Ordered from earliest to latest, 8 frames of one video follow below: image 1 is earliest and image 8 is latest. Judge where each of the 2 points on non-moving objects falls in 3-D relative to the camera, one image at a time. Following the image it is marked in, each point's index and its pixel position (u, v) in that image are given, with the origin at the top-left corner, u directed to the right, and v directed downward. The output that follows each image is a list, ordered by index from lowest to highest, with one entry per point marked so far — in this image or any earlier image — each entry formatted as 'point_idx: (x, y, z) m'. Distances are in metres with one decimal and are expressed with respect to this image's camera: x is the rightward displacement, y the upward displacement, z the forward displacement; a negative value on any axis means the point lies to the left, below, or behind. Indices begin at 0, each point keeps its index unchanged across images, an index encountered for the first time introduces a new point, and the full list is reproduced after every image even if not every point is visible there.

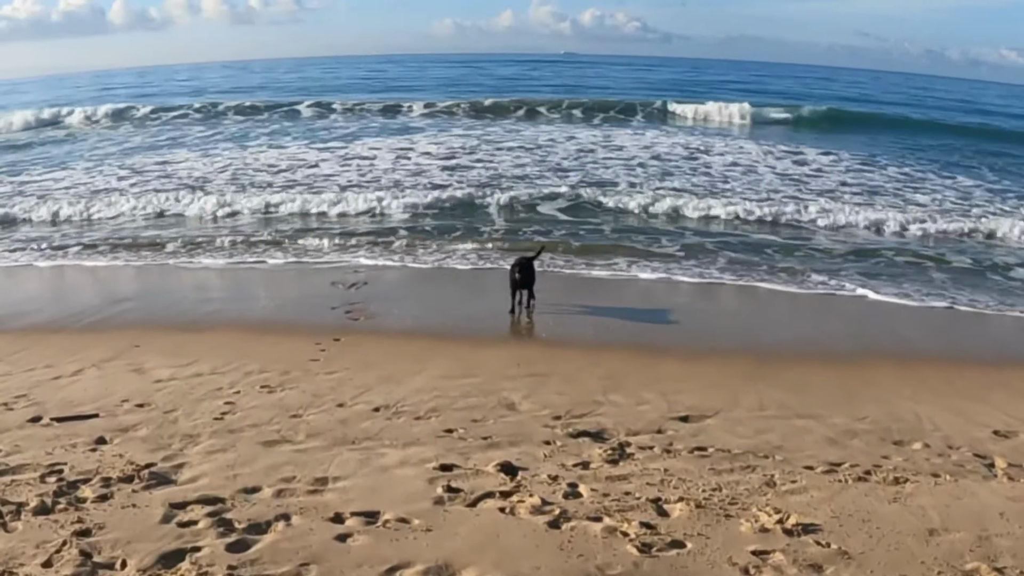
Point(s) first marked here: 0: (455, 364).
0: (-0.3, -0.4, +5.9) m
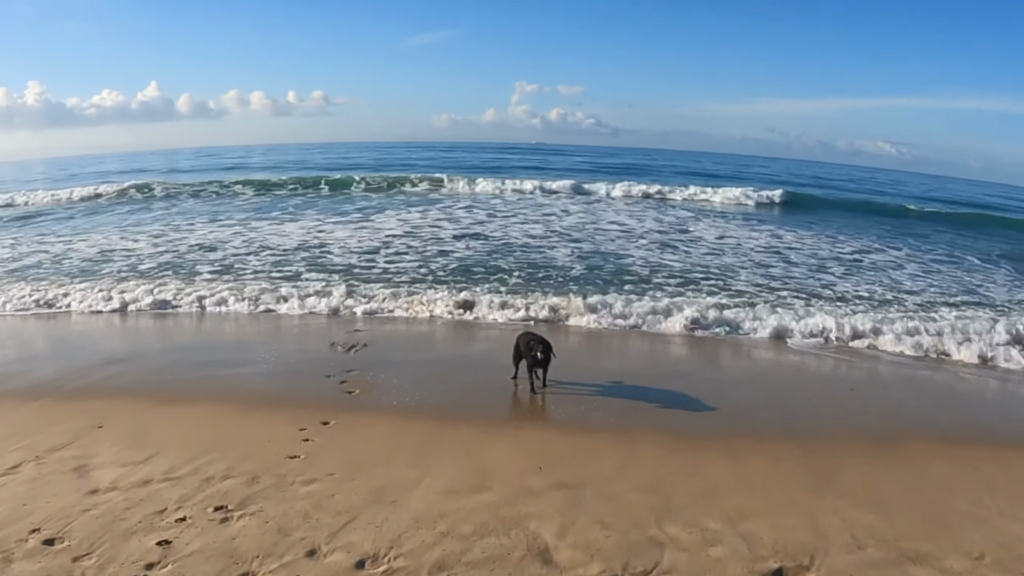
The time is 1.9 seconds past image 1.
0: (-0.2, -0.8, +4.8) m
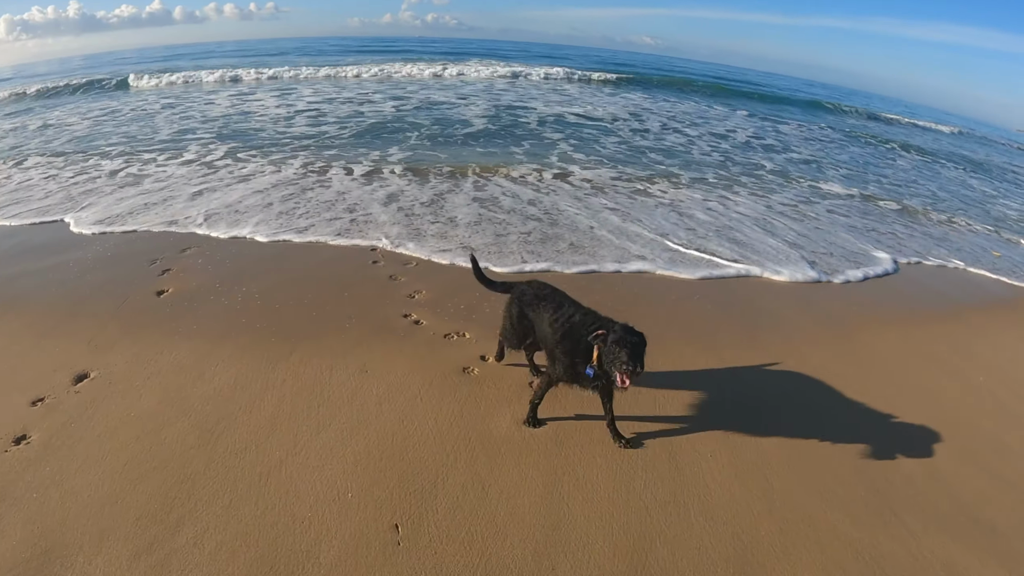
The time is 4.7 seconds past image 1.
0: (-0.6, -0.6, +2.4) m
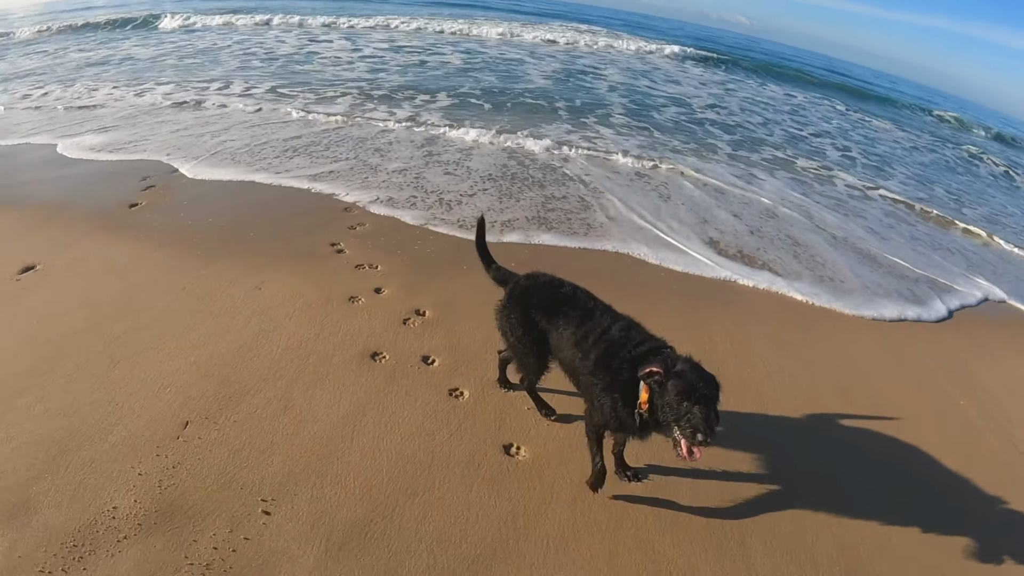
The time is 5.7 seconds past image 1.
0: (-1.0, -0.3, +2.6) m
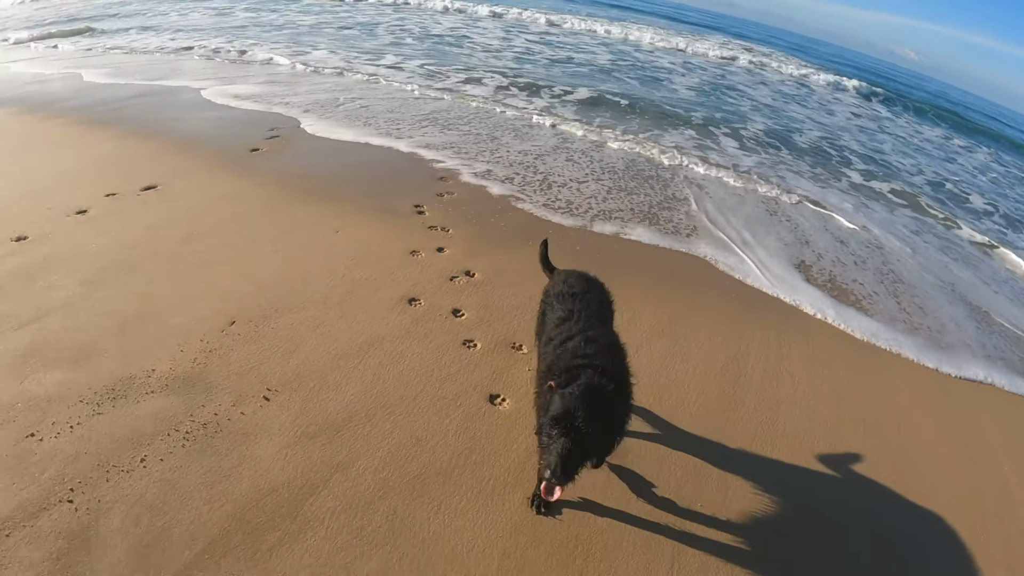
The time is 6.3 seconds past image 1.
0: (-1.0, -0.1, +3.0) m
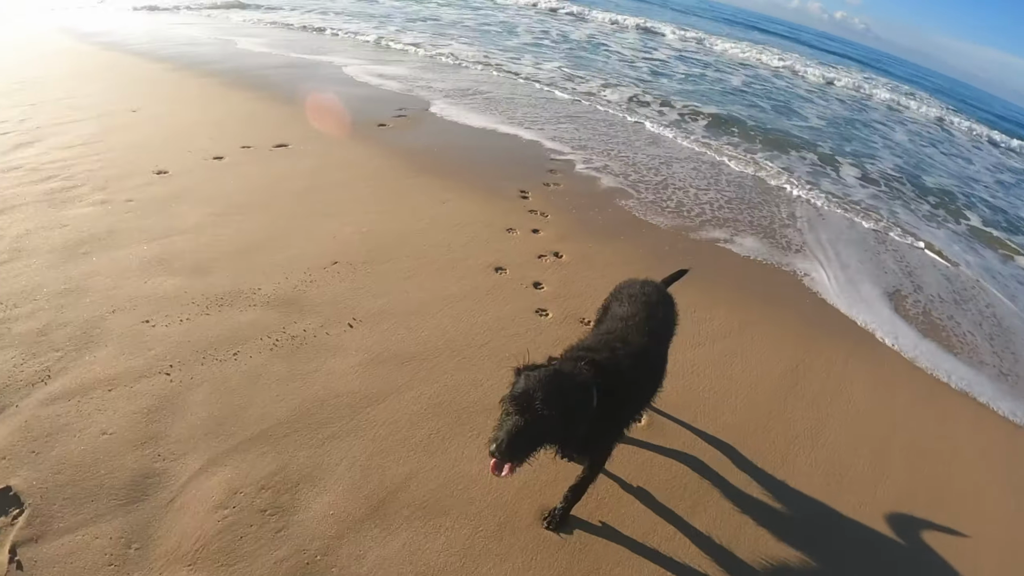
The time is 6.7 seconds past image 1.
0: (-0.8, +0.1, +3.4) m
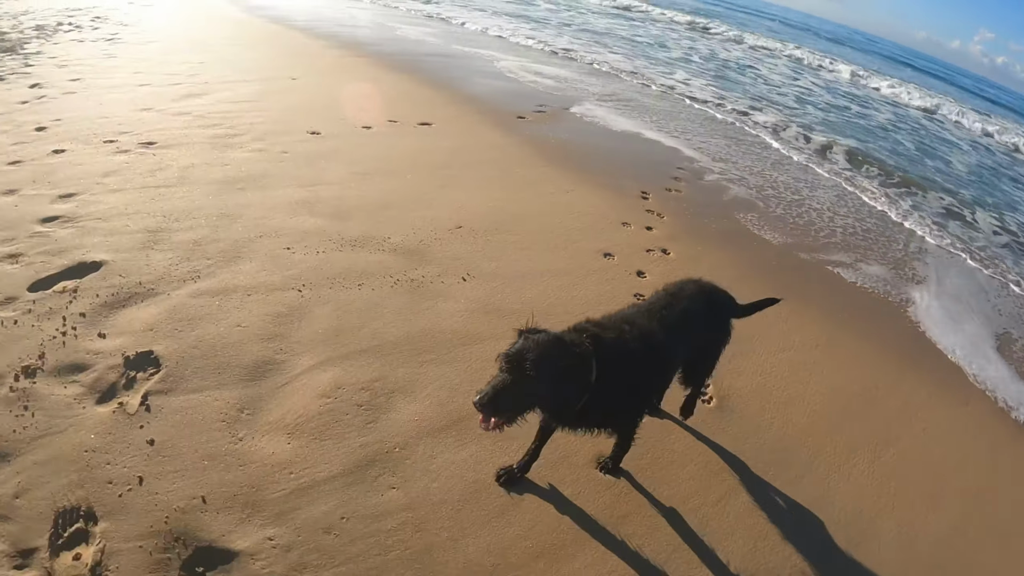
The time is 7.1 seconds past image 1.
0: (-0.4, +0.3, +3.7) m
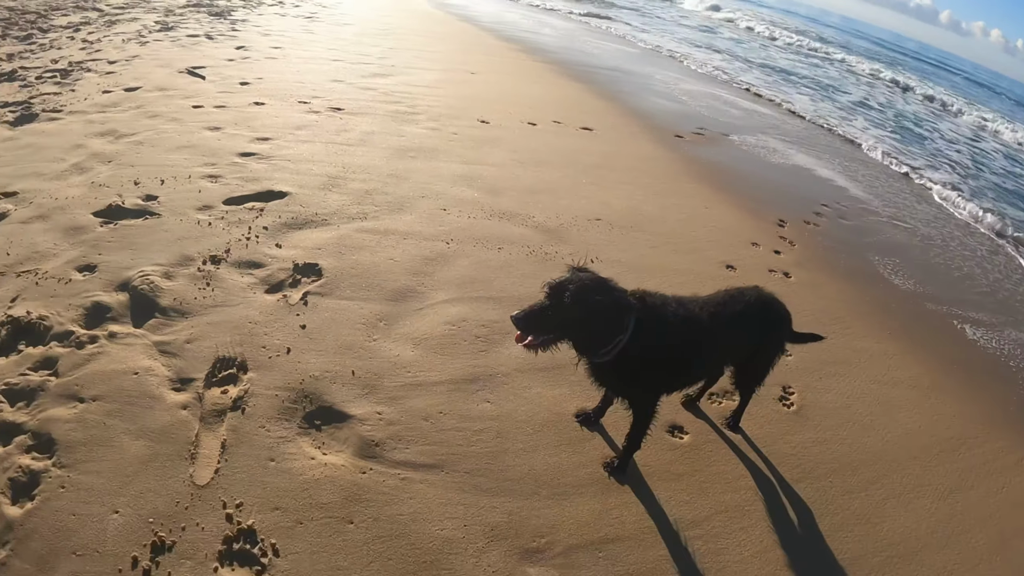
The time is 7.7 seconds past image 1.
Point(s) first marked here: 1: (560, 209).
0: (+0.1, +0.3, +3.9) m
1: (+0.2, +0.3, +3.8) m
